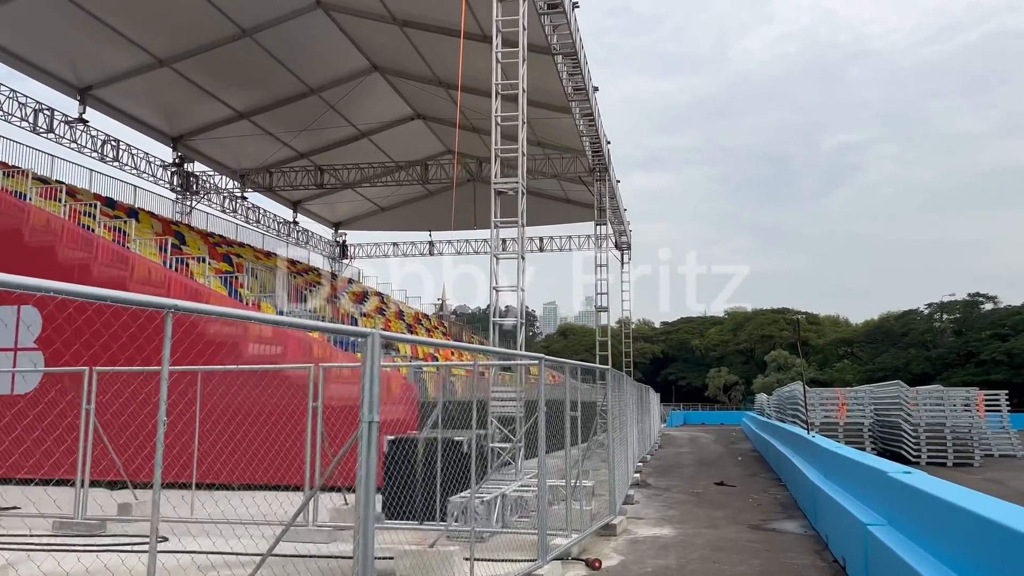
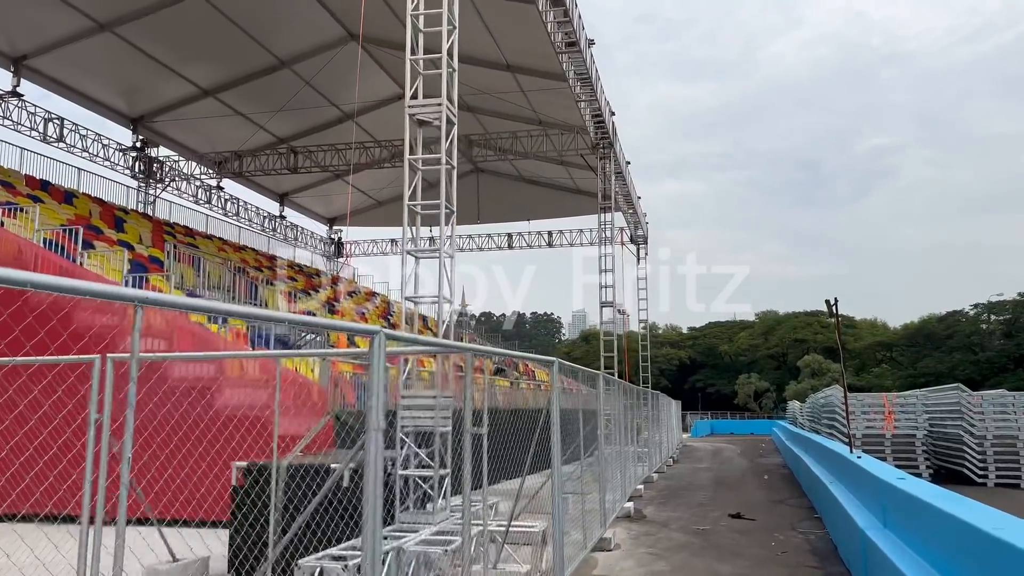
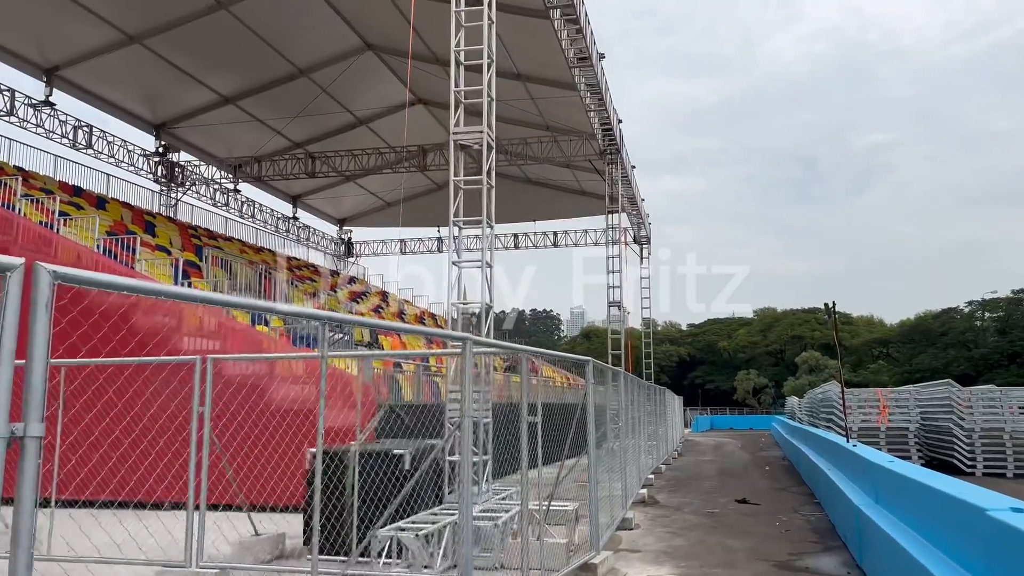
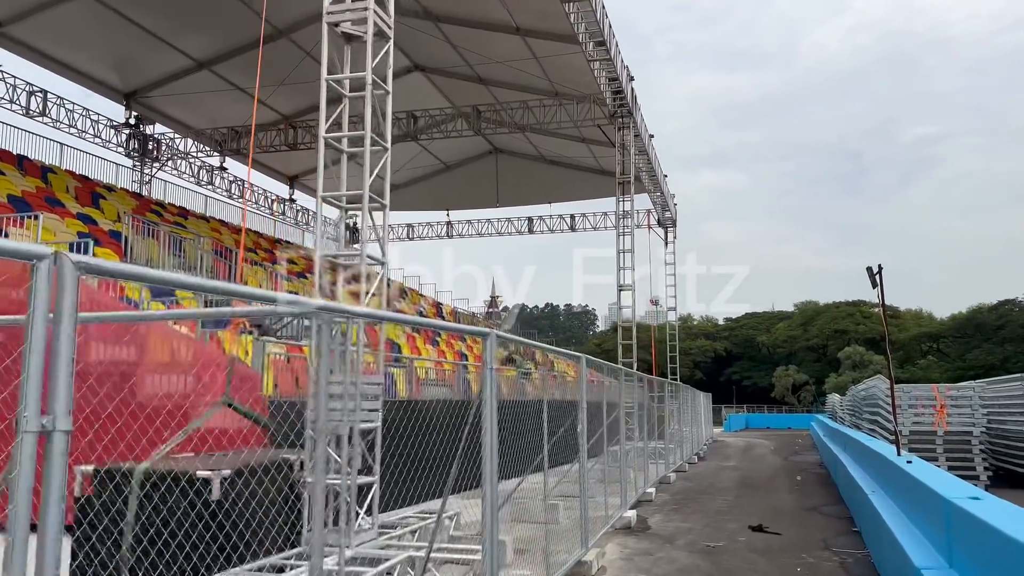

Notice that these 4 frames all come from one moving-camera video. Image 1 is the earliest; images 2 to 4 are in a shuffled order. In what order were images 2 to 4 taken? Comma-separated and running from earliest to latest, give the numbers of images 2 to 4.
3, 2, 4
